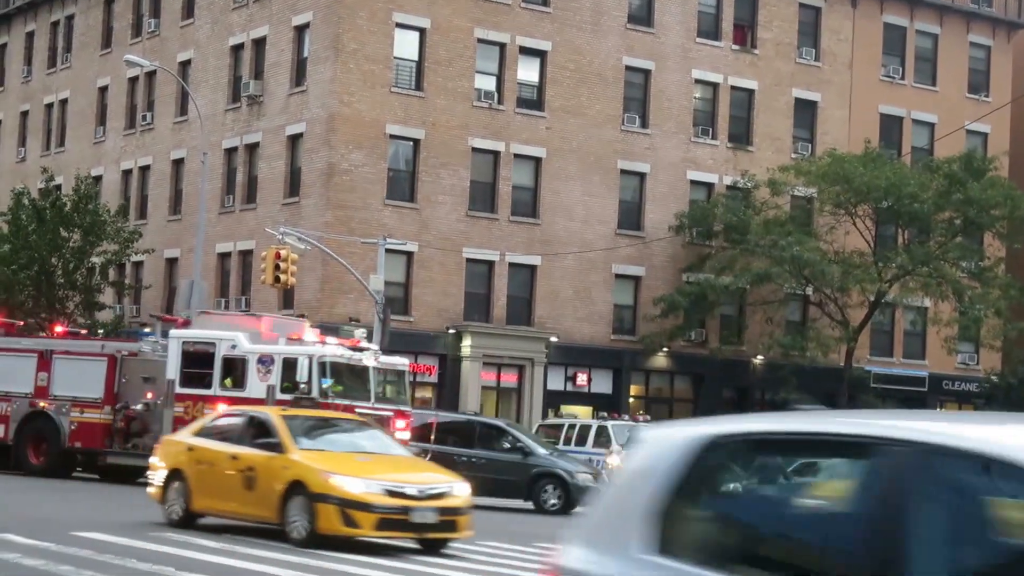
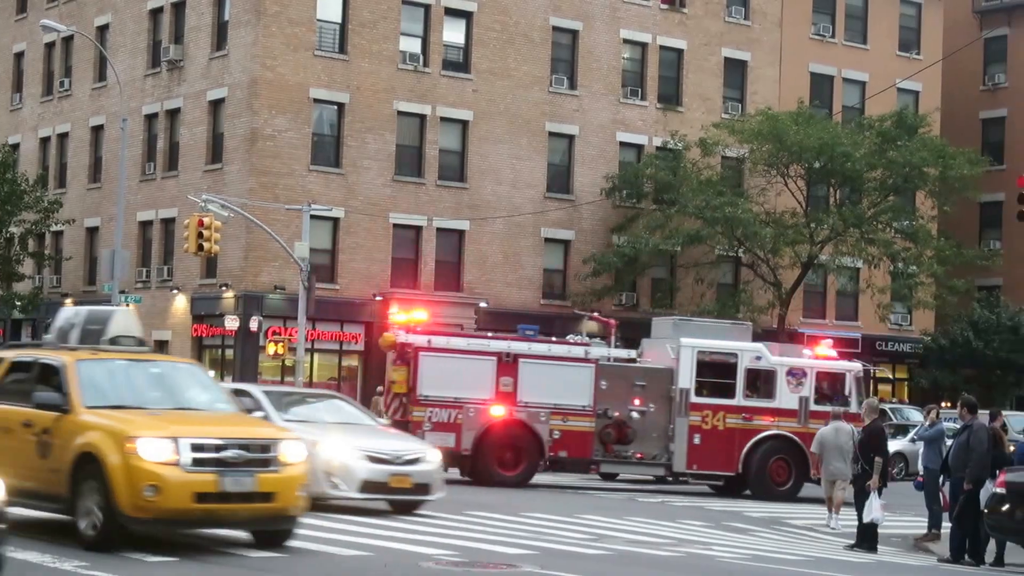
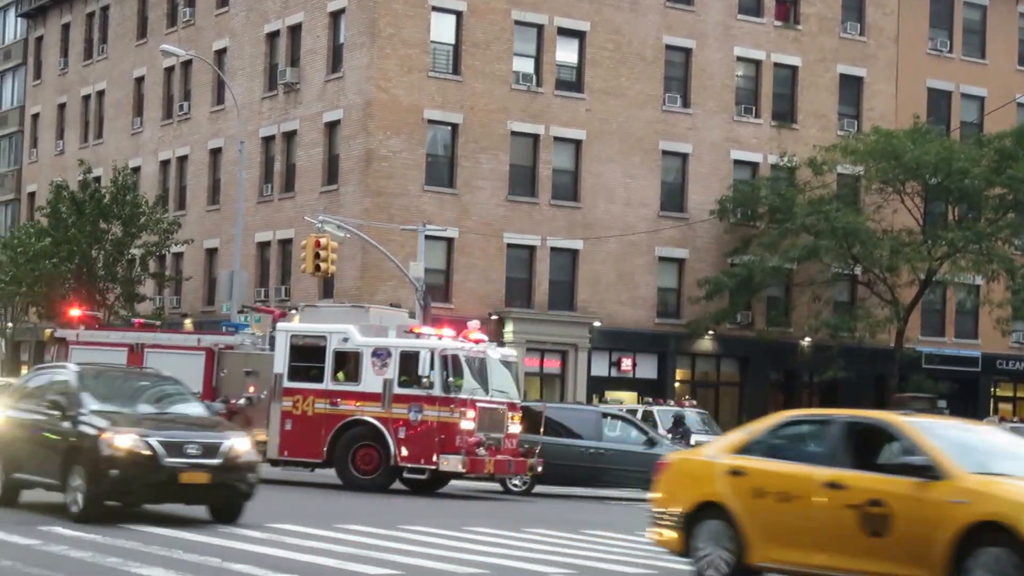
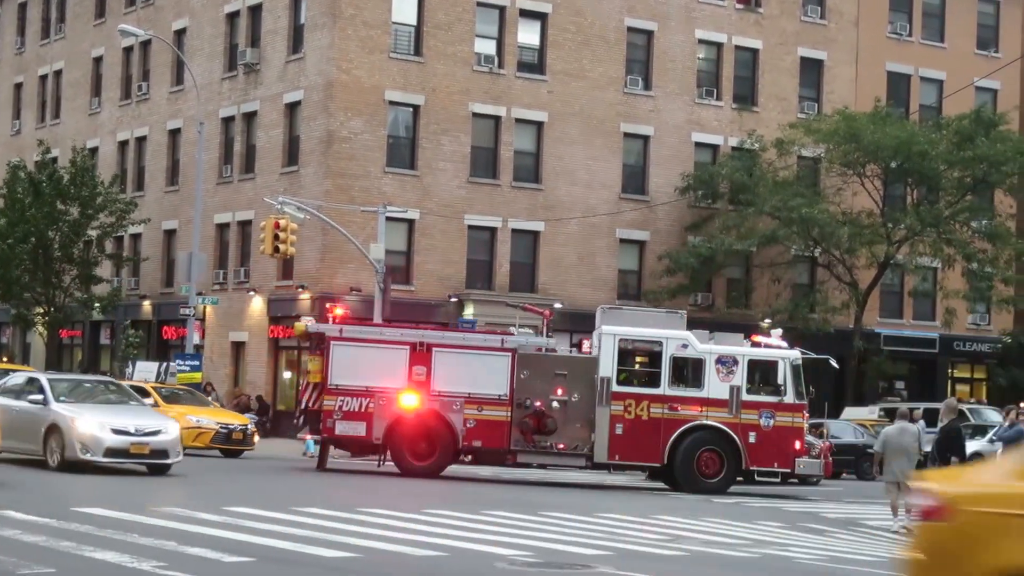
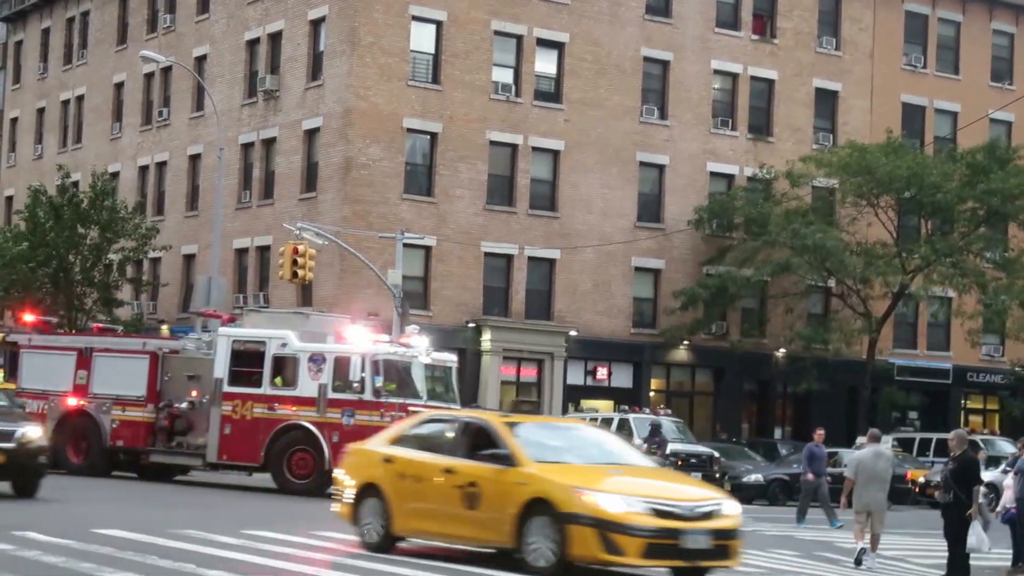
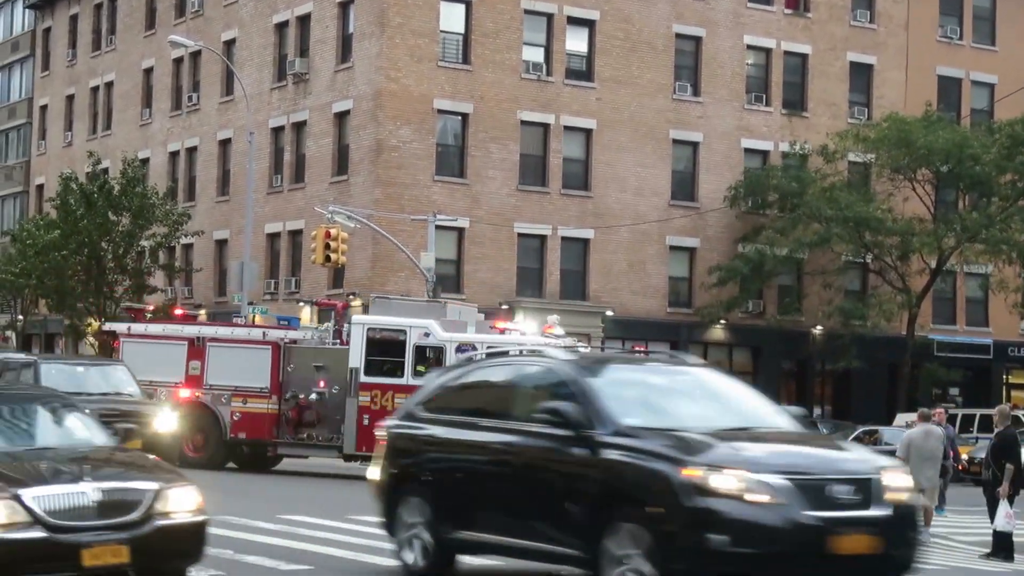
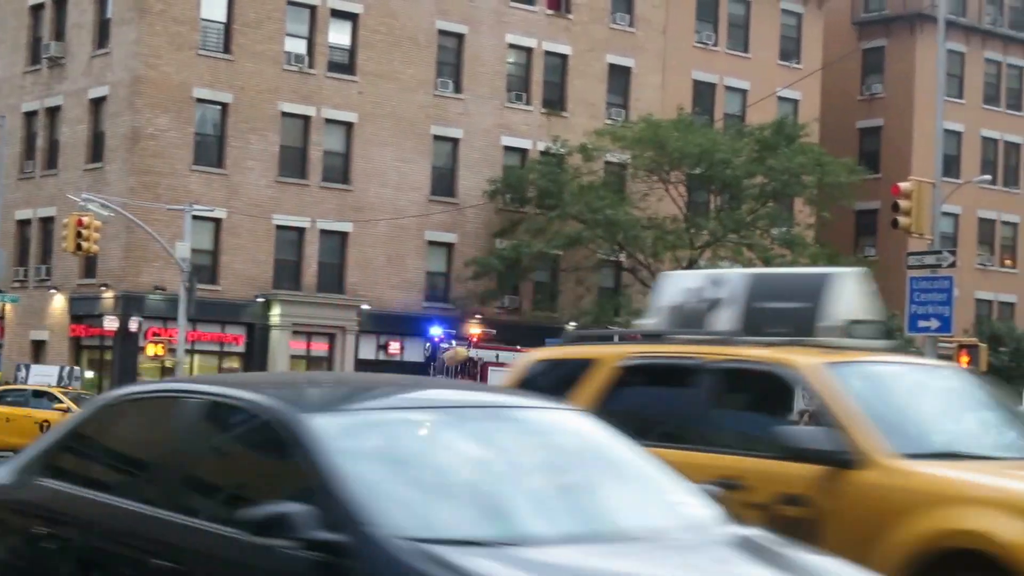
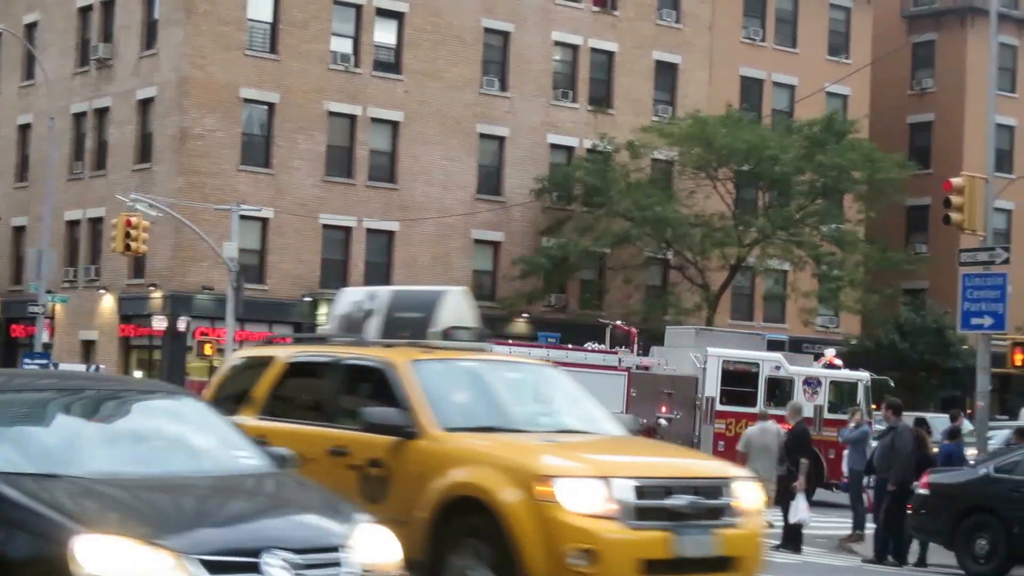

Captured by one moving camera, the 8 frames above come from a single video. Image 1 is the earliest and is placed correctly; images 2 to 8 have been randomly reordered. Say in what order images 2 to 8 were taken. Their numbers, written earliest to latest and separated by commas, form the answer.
5, 3, 6, 4, 2, 8, 7
